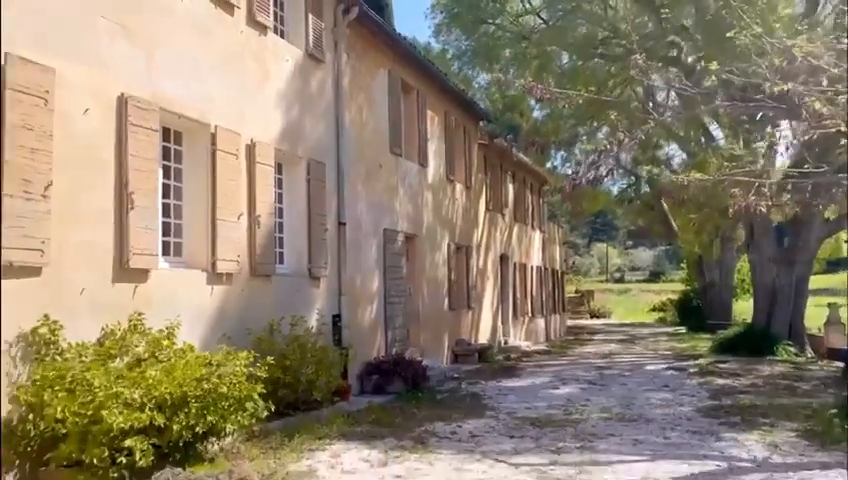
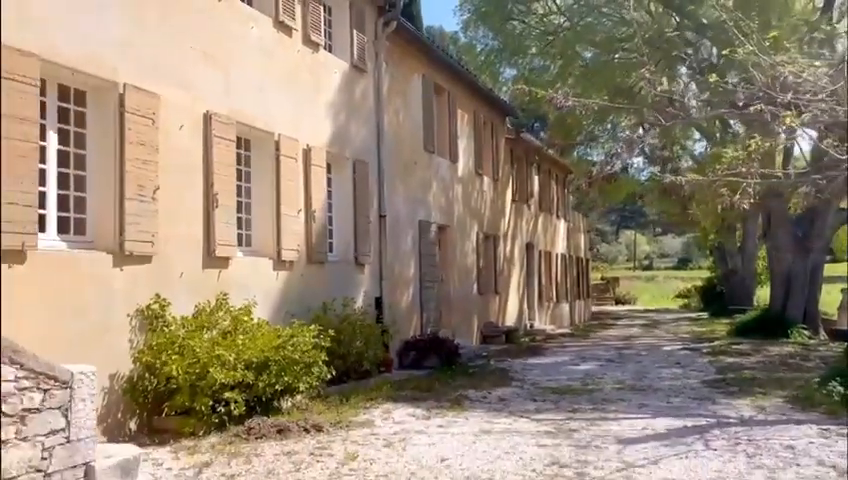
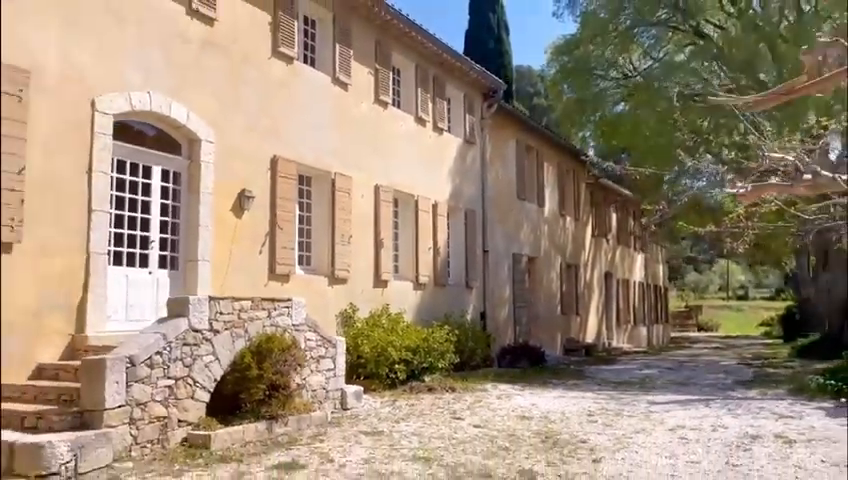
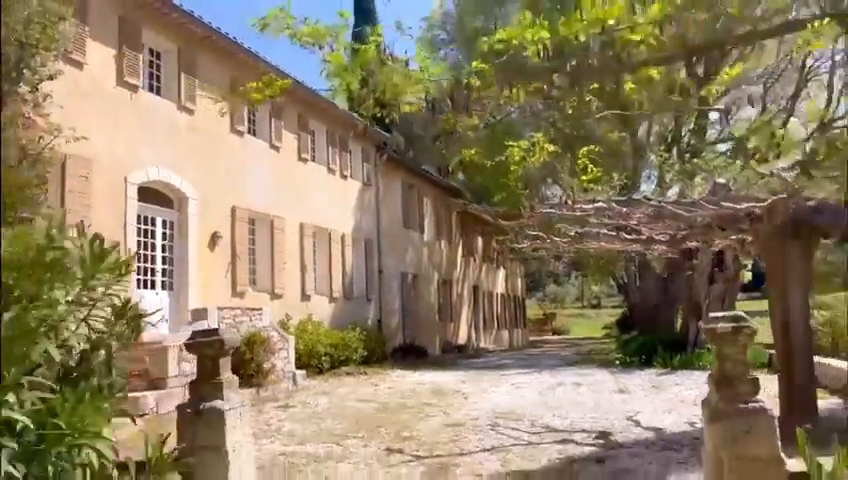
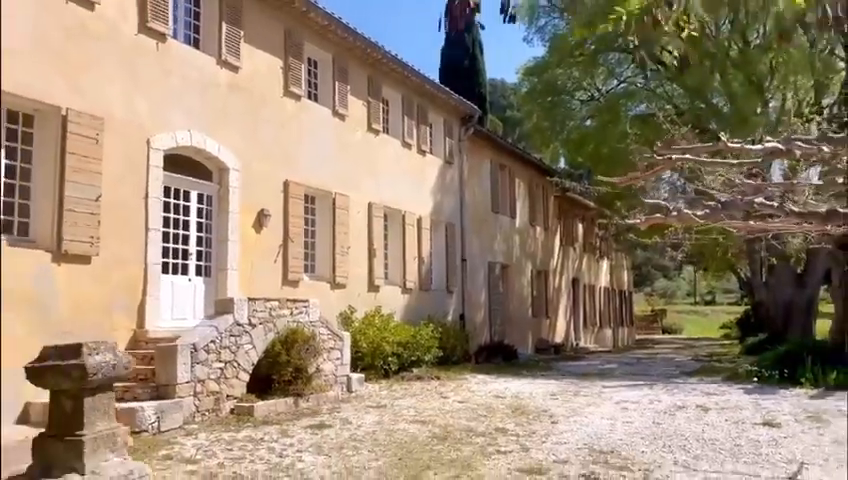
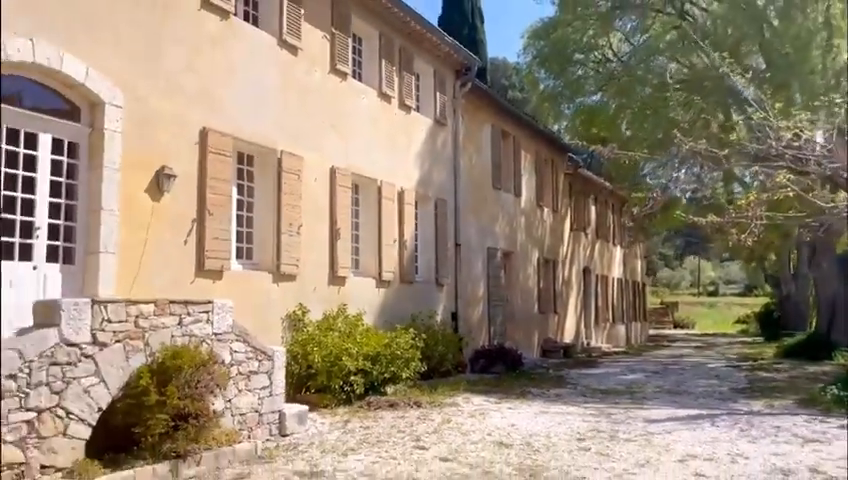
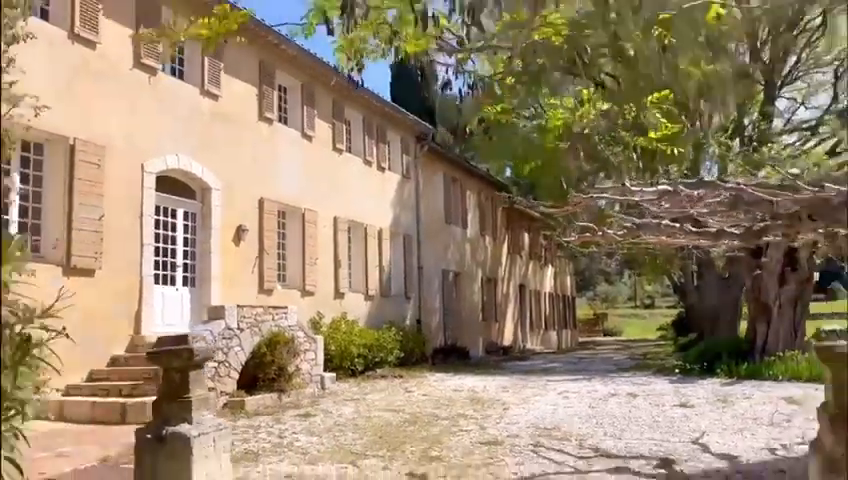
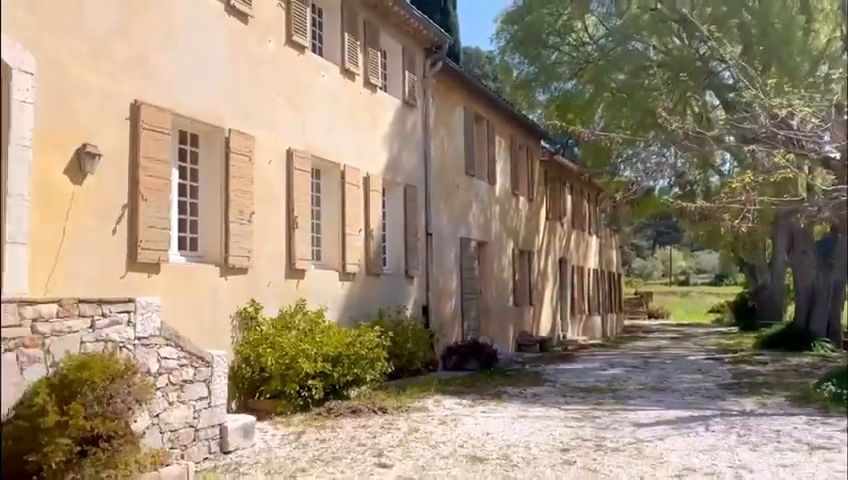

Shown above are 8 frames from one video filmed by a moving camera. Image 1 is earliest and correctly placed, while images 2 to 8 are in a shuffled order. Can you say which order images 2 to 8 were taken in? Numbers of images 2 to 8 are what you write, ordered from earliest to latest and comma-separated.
2, 8, 6, 3, 5, 7, 4
